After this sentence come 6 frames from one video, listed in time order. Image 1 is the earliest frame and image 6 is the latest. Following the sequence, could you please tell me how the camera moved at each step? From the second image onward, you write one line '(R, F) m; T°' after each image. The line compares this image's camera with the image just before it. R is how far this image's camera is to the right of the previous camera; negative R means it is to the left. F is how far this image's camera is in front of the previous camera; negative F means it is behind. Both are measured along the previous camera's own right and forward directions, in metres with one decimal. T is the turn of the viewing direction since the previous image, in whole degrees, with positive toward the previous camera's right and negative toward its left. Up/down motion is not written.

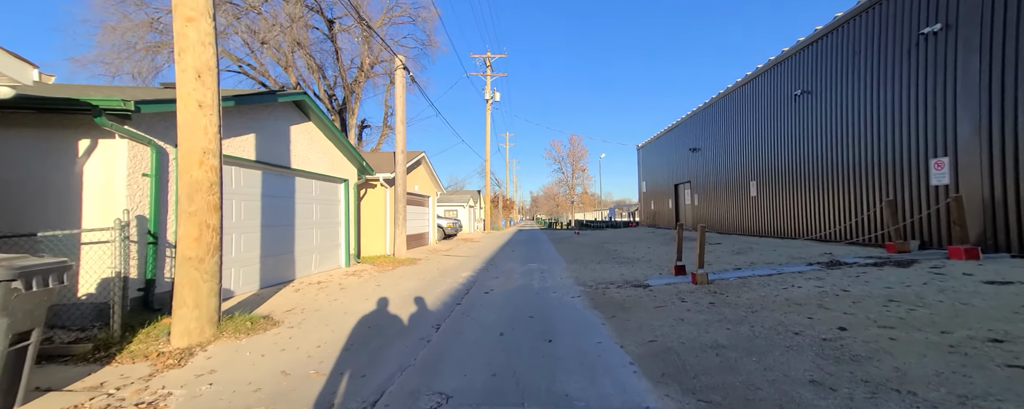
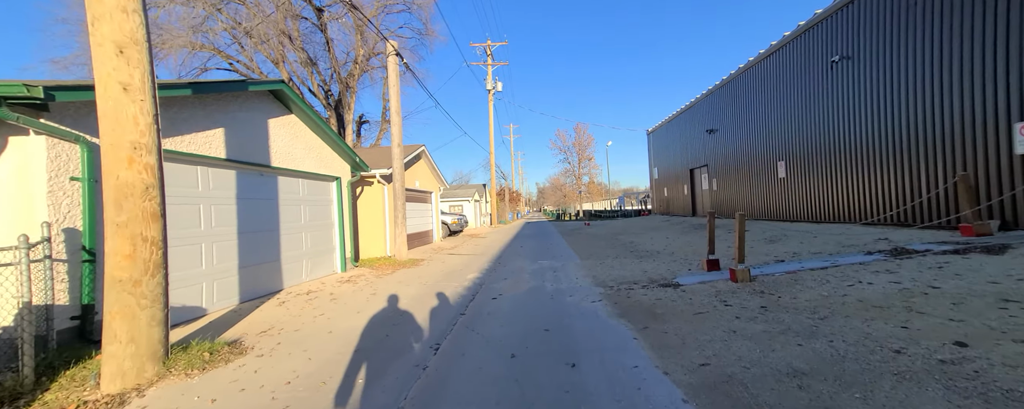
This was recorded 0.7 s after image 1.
(0.0, +0.8) m; -1°
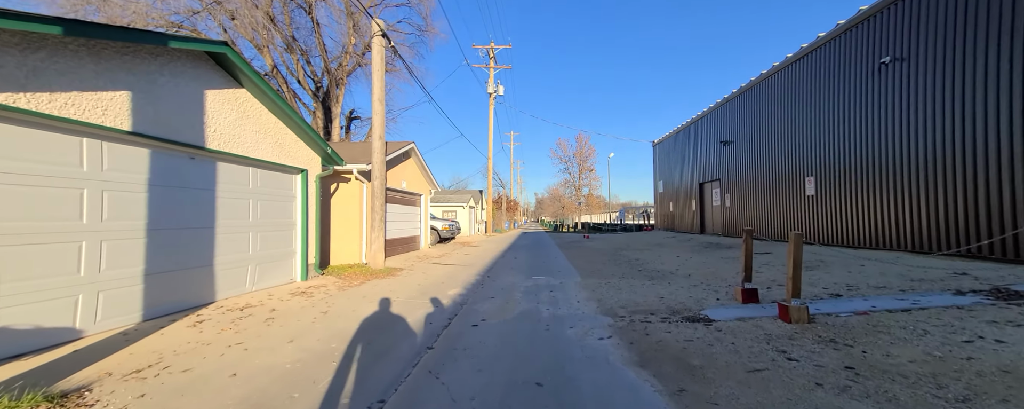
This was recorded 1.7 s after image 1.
(+0.1, +1.2) m; 0°
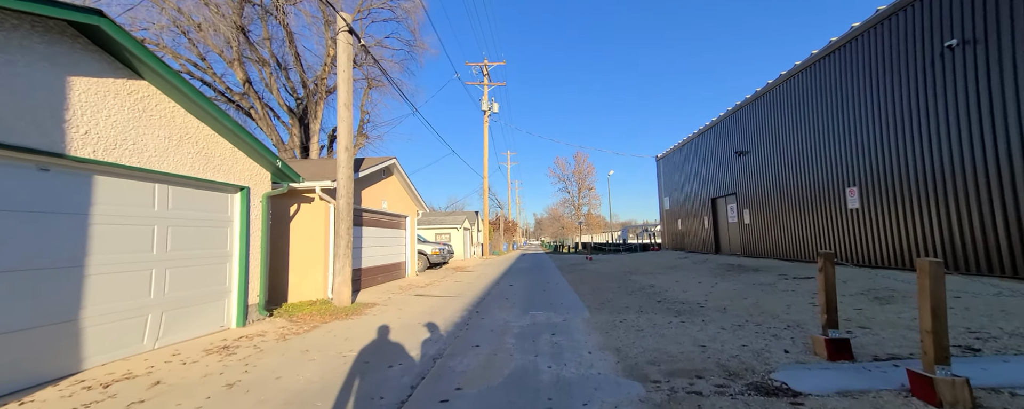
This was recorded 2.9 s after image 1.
(+0.2, +1.5) m; 0°
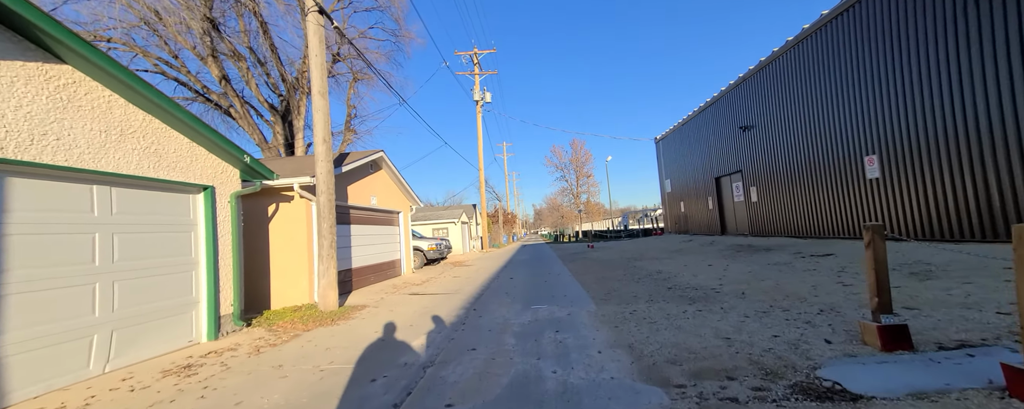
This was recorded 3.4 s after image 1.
(+0.1, +0.6) m; 0°
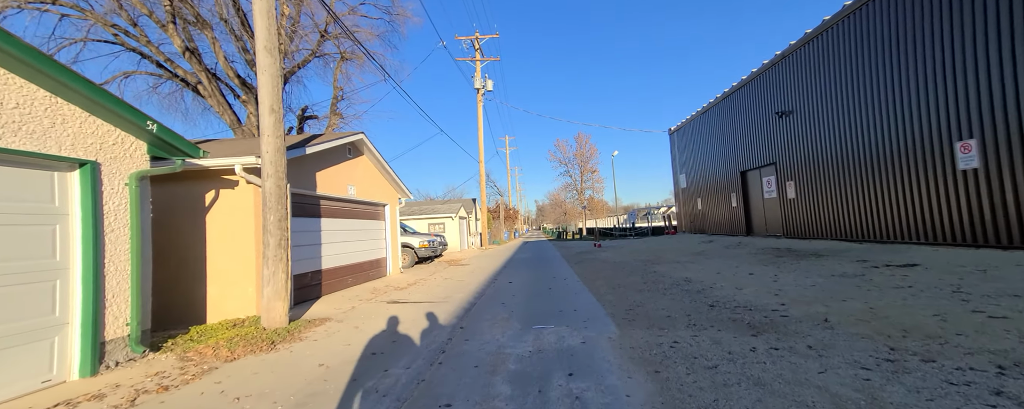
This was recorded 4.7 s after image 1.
(+0.1, +1.6) m; 0°
